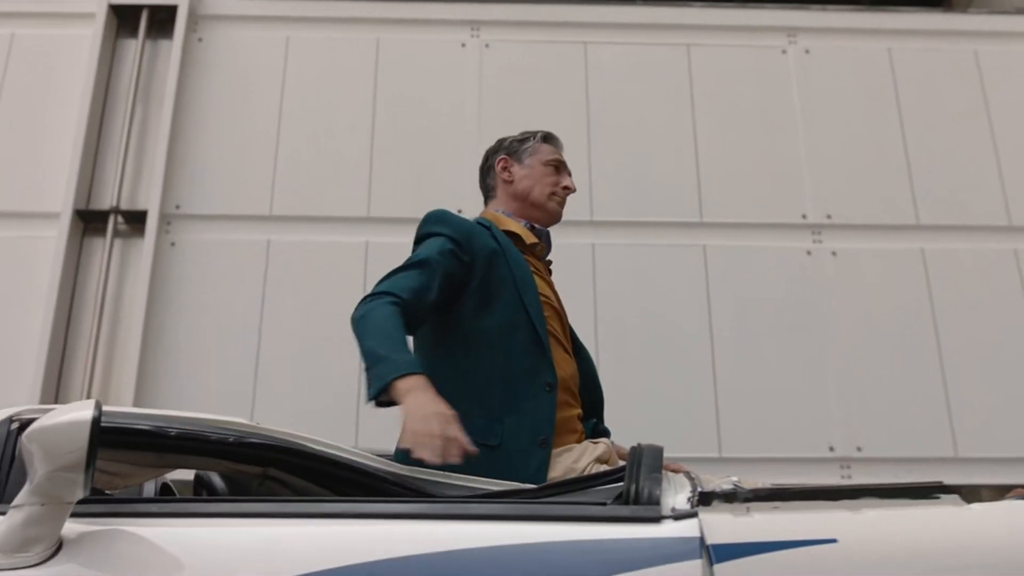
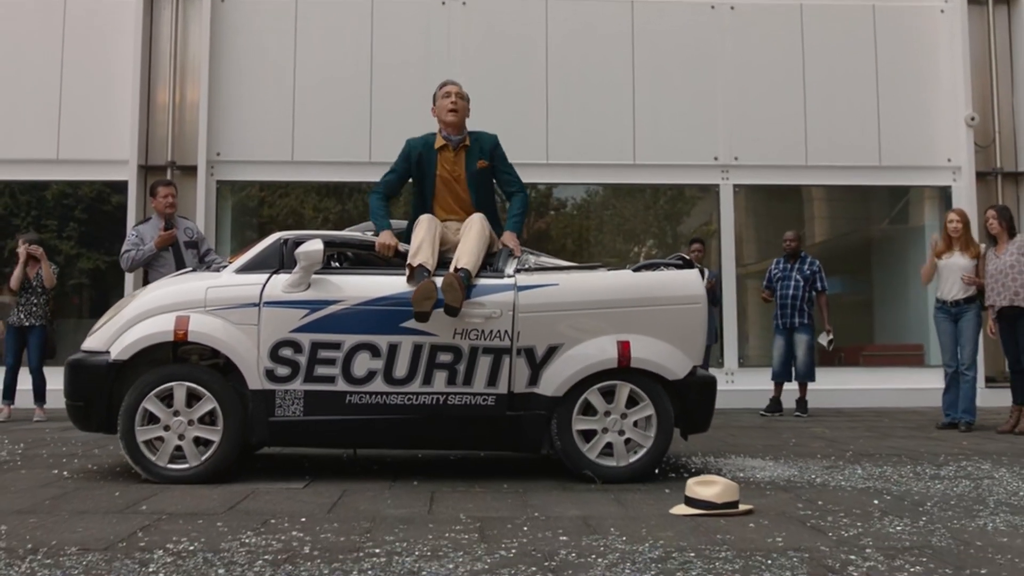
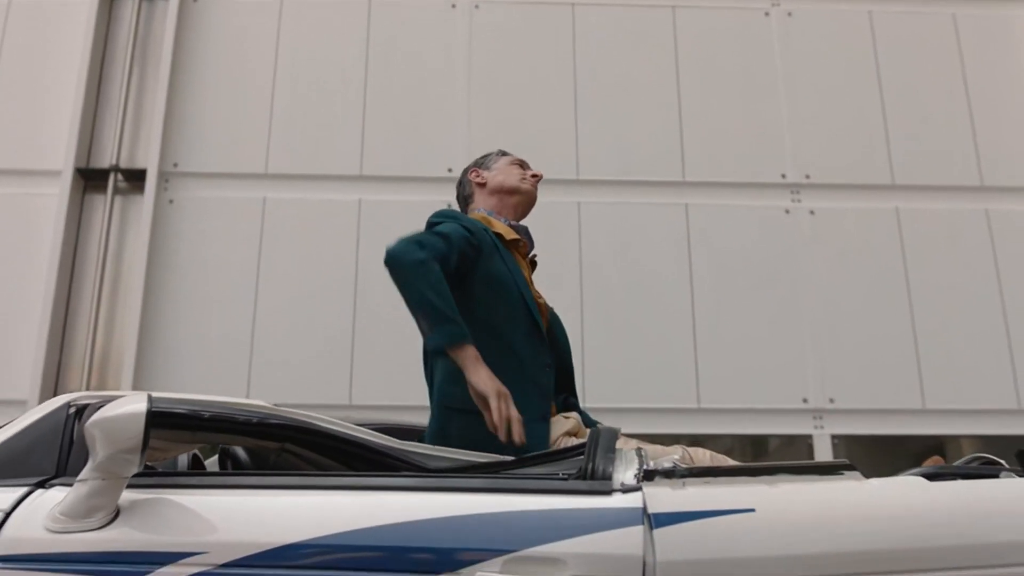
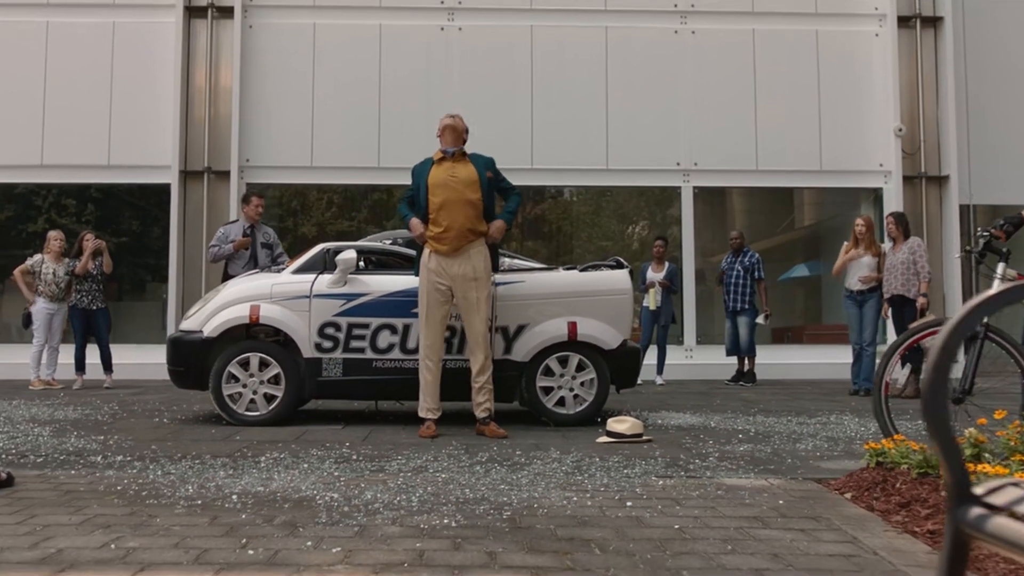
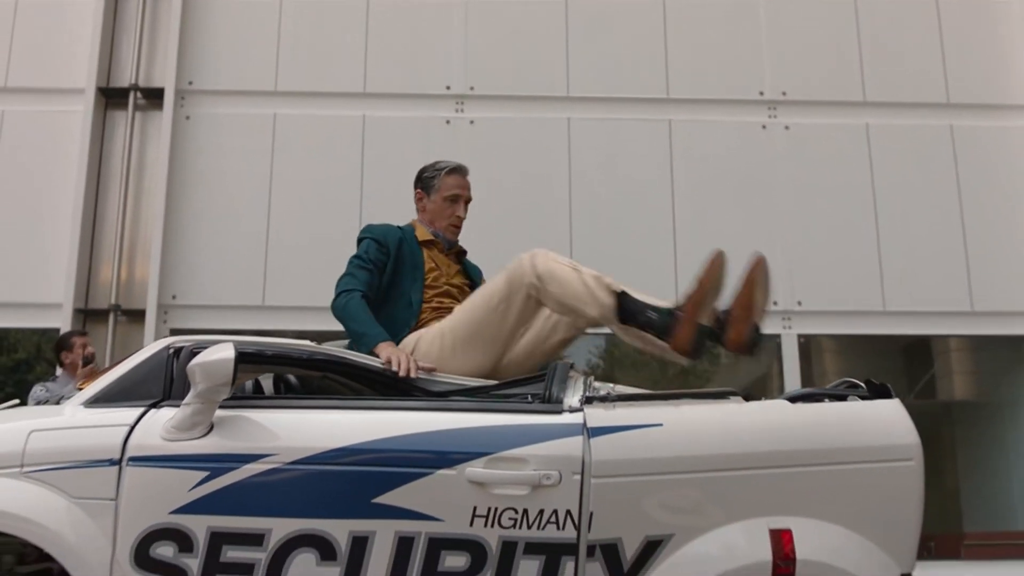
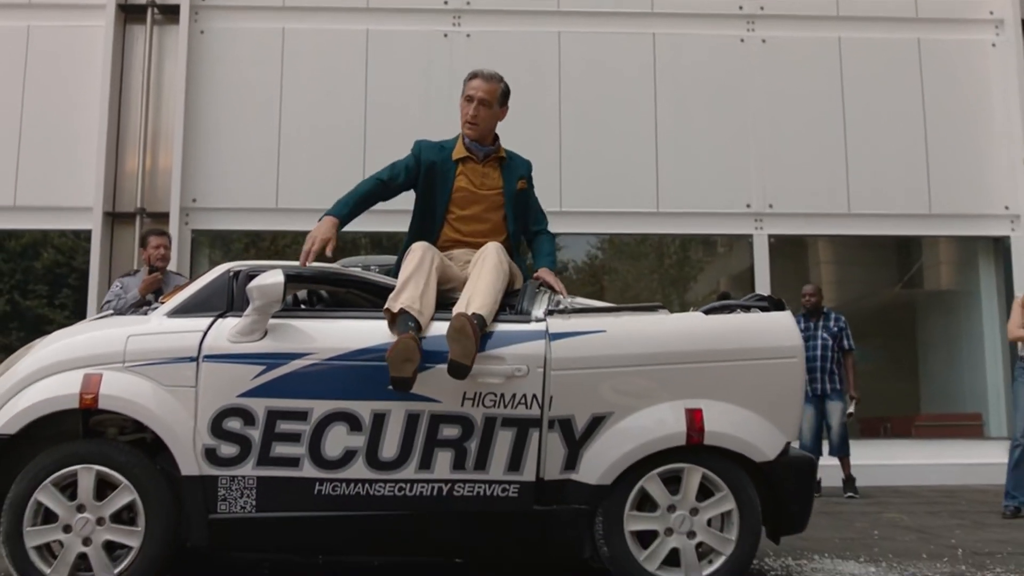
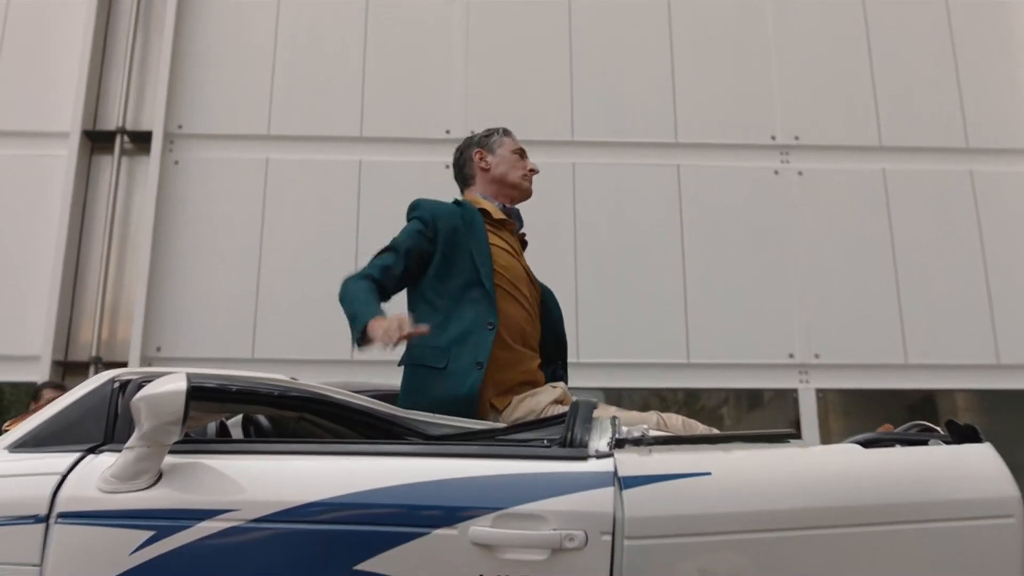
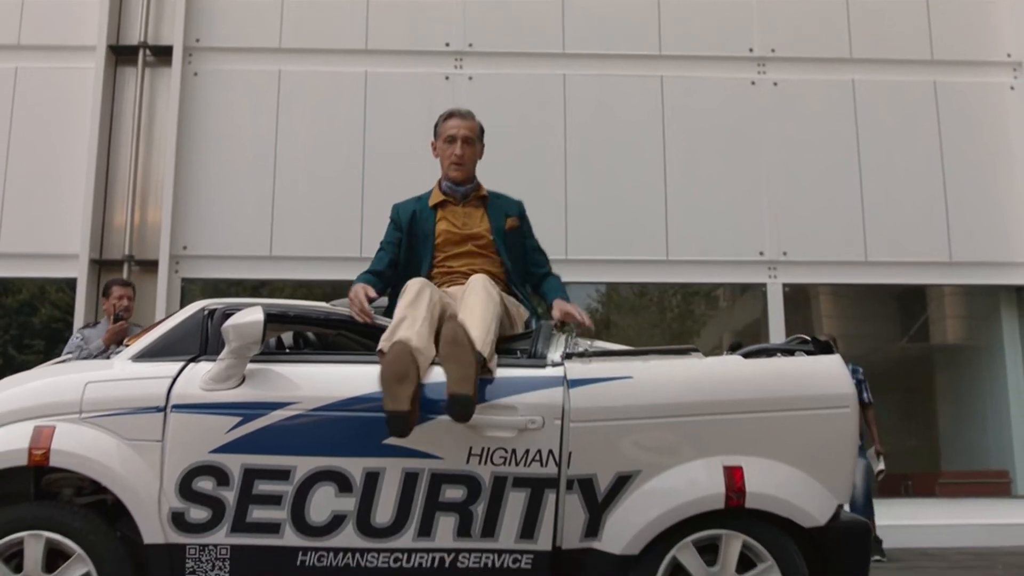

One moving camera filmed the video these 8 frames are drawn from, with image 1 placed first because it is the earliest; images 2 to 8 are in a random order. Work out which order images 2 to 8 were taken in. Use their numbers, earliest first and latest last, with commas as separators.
3, 7, 5, 8, 6, 2, 4
